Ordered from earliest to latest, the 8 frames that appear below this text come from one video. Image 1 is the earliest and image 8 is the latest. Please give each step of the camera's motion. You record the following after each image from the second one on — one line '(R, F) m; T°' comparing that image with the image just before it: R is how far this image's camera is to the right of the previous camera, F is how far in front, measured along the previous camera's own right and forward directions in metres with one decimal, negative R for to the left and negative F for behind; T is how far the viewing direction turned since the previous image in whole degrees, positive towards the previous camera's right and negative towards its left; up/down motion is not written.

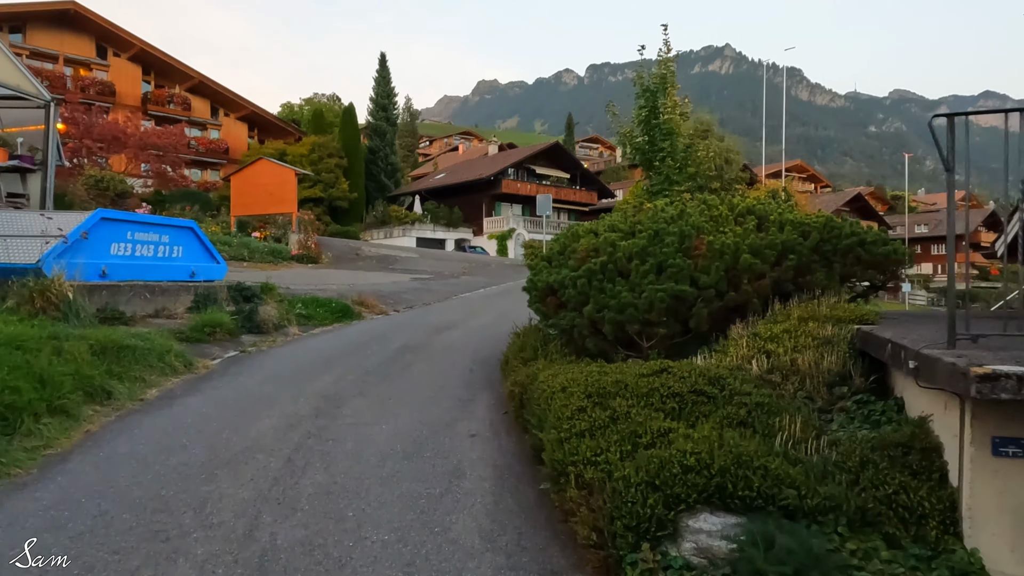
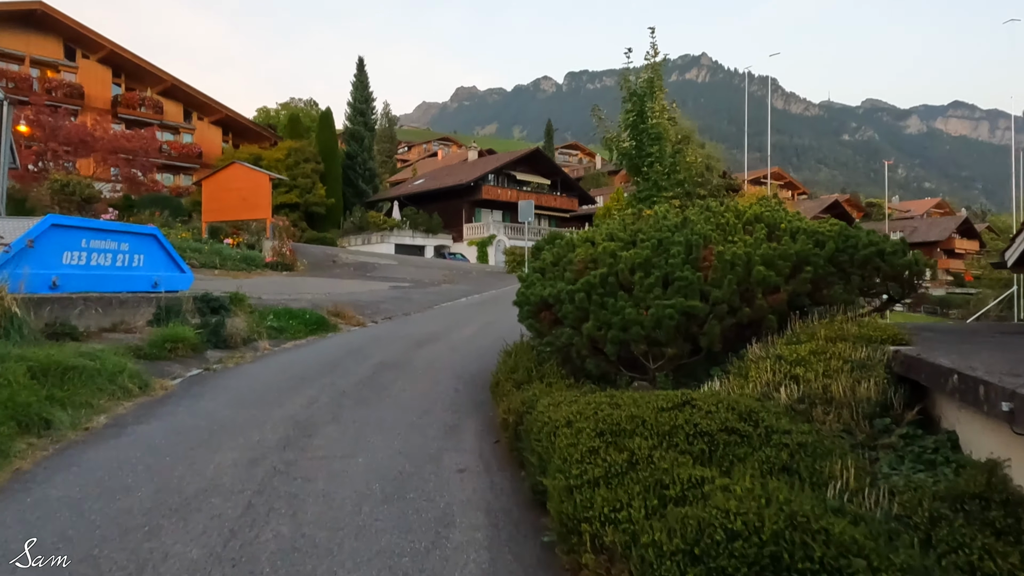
(-0.1, +0.7) m; +2°
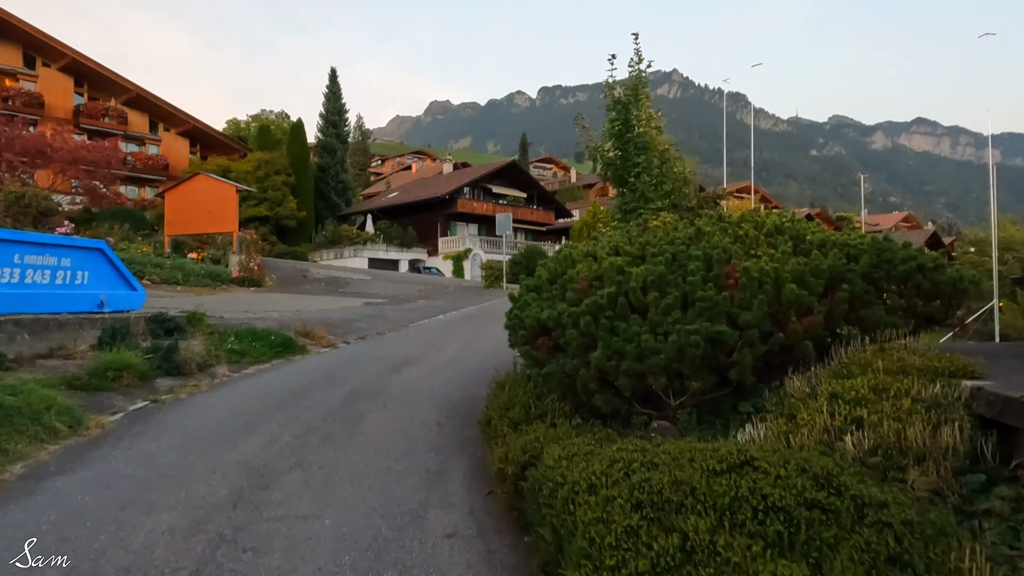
(-0.2, +0.9) m; +2°
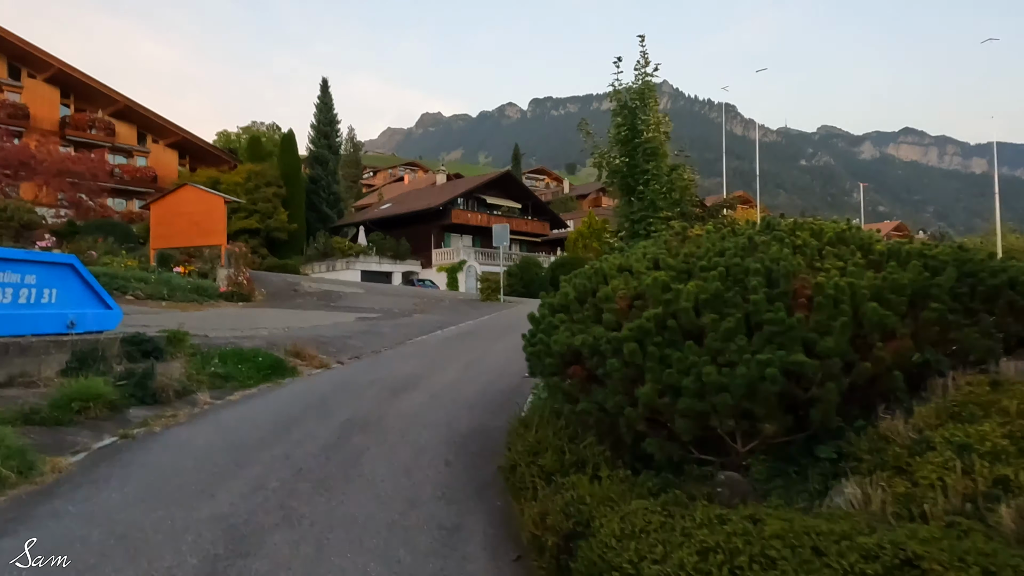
(-0.3, +0.9) m; +1°
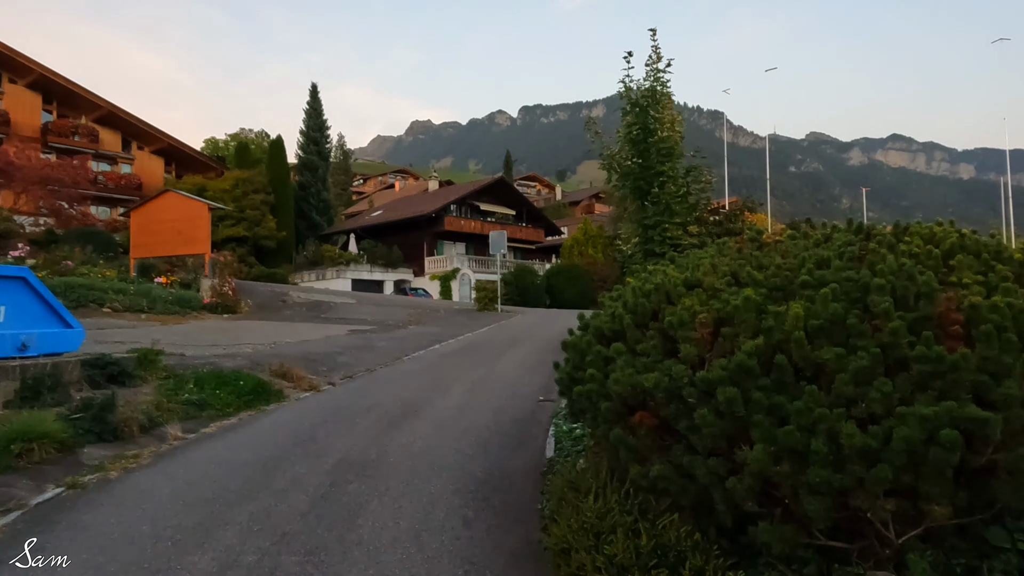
(-0.3, +1.2) m; +1°
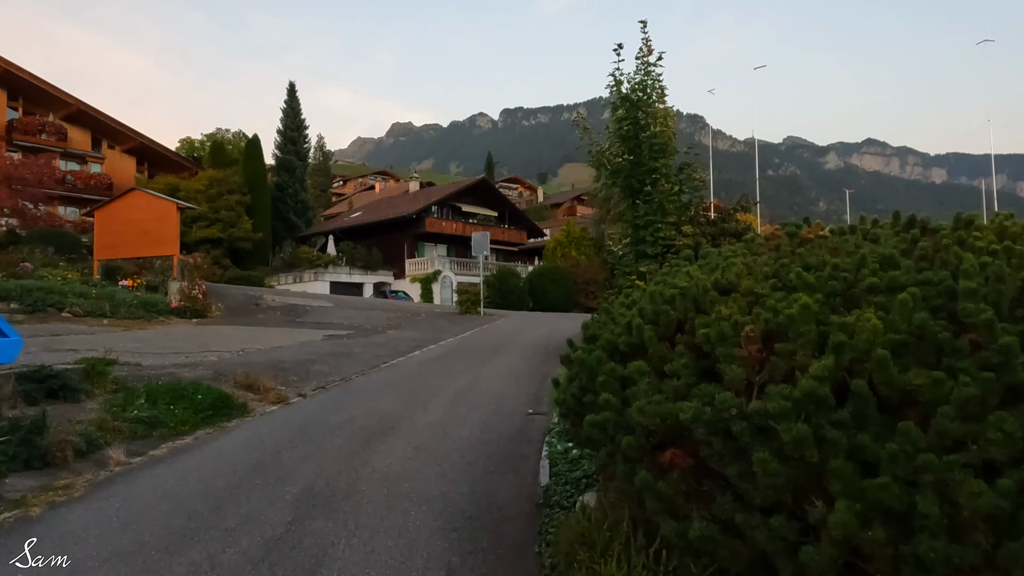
(-0.1, +0.8) m; +2°
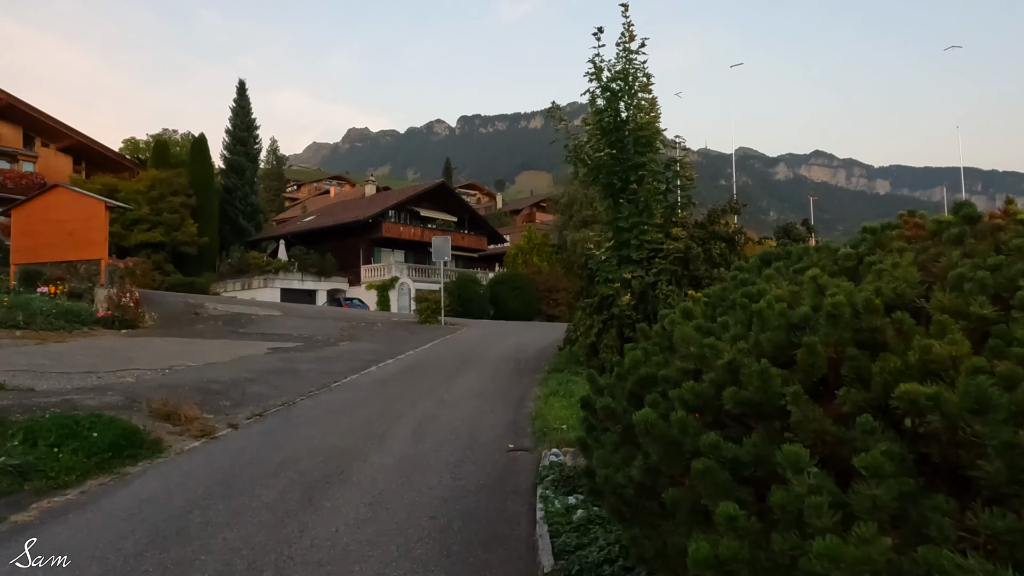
(-0.2, +1.7) m; +4°
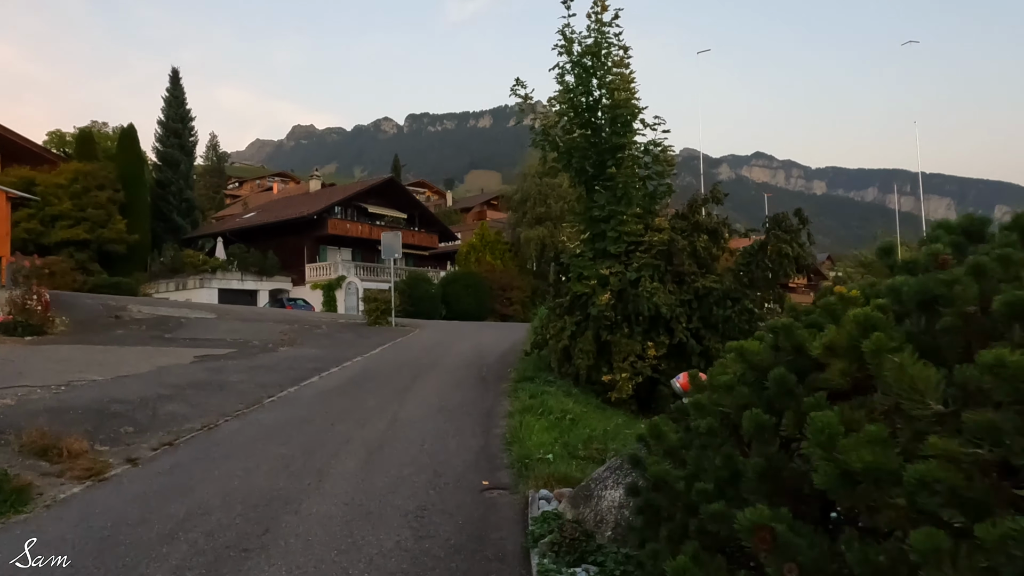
(-0.2, +1.6) m; +4°
